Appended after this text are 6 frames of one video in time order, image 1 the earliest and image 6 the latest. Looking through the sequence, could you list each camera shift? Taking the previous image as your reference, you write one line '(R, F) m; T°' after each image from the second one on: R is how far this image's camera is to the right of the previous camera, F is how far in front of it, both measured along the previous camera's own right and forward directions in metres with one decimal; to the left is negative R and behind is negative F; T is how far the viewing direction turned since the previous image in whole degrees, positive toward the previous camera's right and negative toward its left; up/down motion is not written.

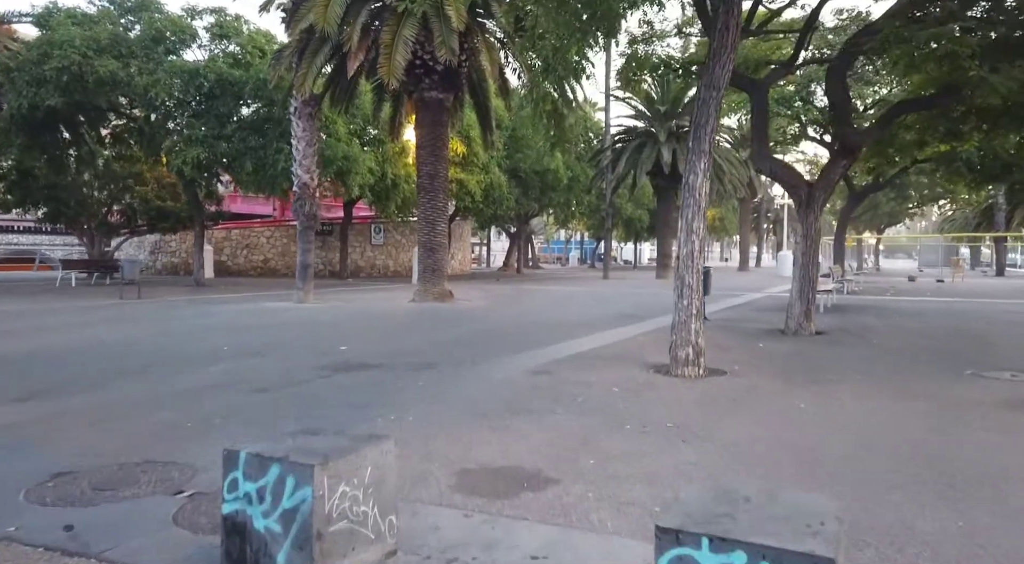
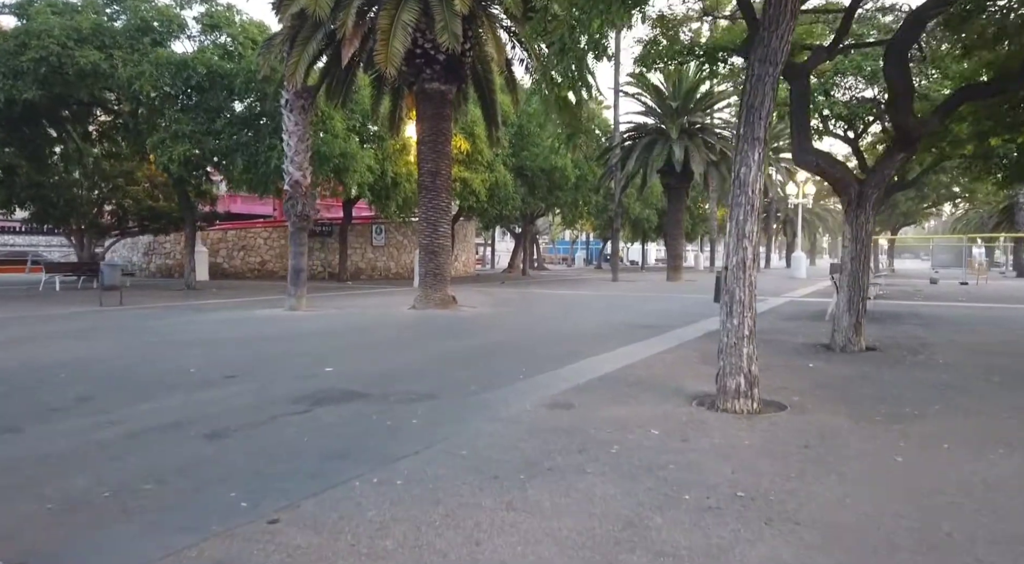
(-0.1, +1.3) m; 0°
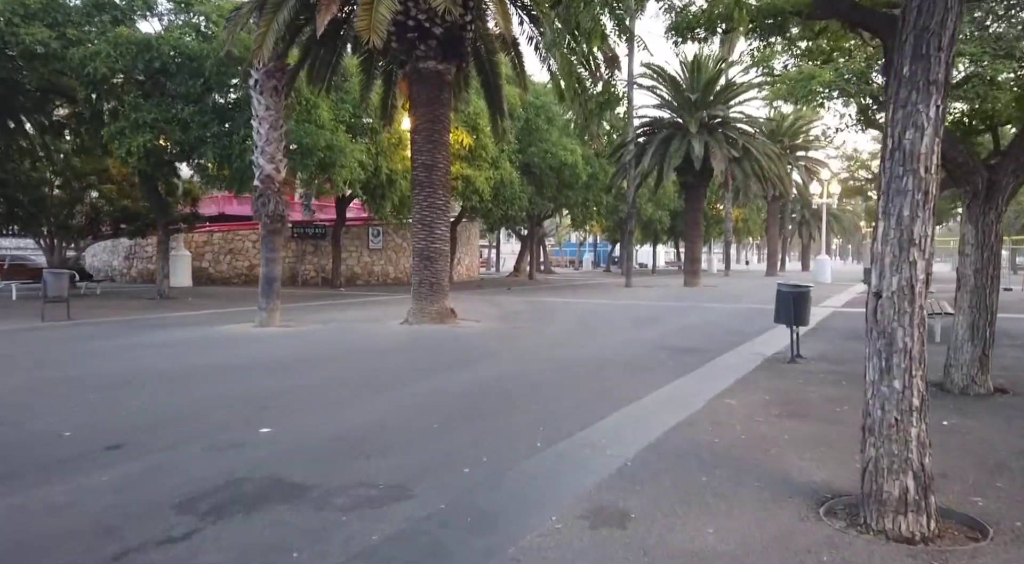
(-0.1, +2.5) m; 0°
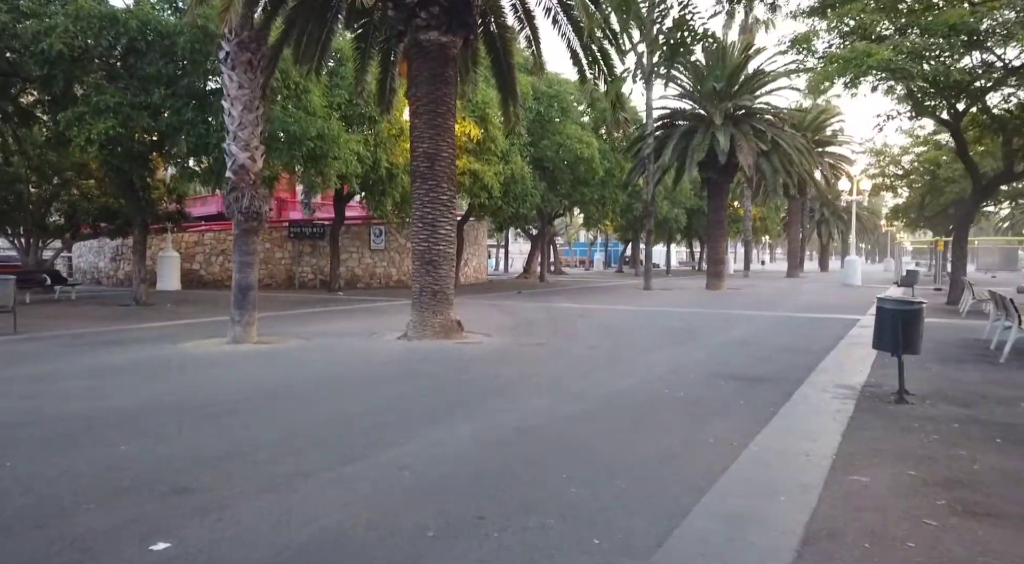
(-0.2, +2.2) m; -1°
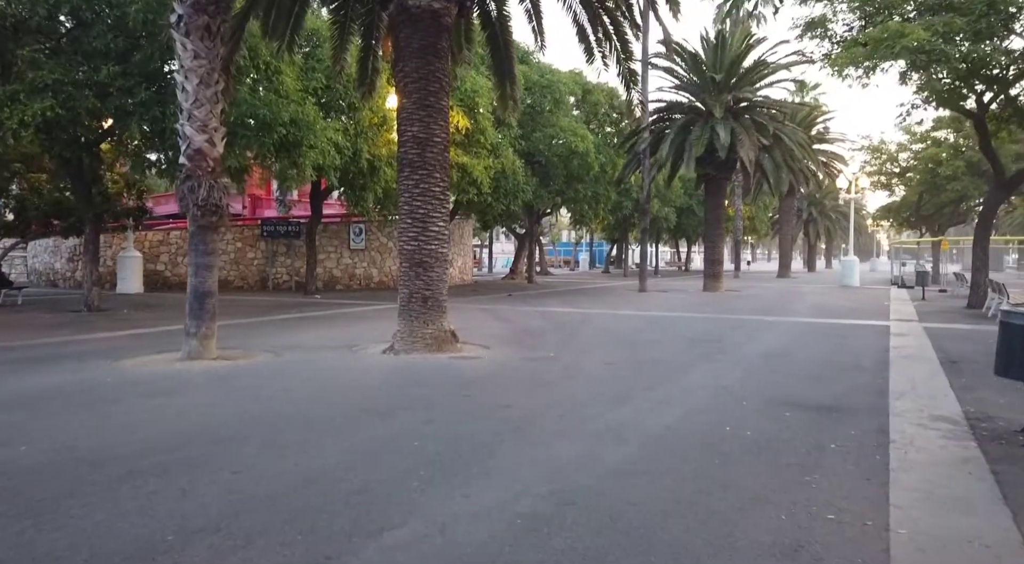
(-0.4, +1.8) m; +2°
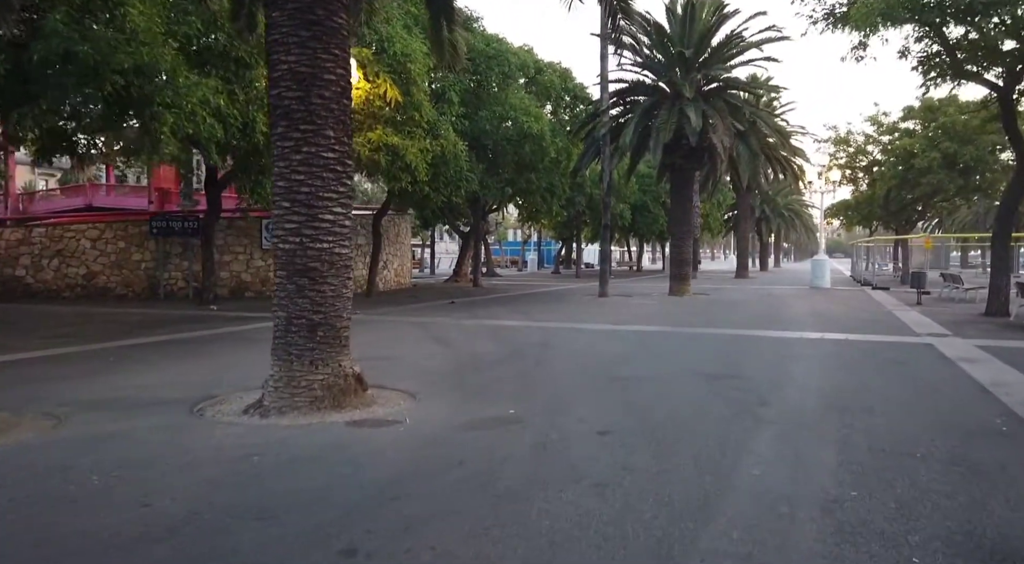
(+0.1, +4.1) m; +4°
